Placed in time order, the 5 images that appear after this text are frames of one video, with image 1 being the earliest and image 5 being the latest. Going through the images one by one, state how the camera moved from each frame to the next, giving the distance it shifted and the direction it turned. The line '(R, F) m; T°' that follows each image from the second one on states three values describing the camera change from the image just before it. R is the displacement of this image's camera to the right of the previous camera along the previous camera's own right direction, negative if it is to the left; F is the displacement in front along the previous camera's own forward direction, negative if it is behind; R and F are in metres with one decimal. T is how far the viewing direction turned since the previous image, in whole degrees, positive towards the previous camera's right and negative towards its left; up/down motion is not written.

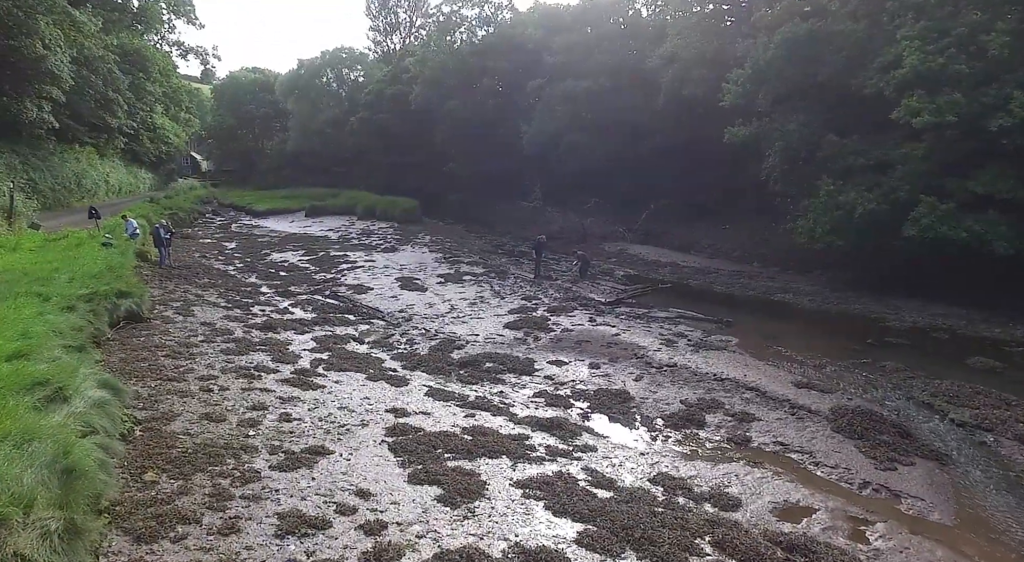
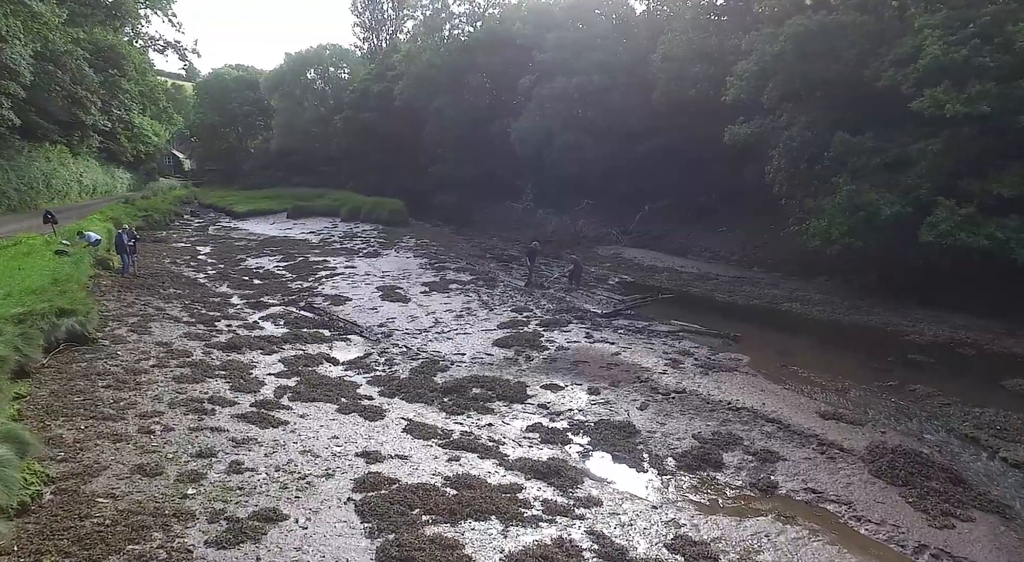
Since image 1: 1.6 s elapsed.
(0.0, +2.0) m; +1°
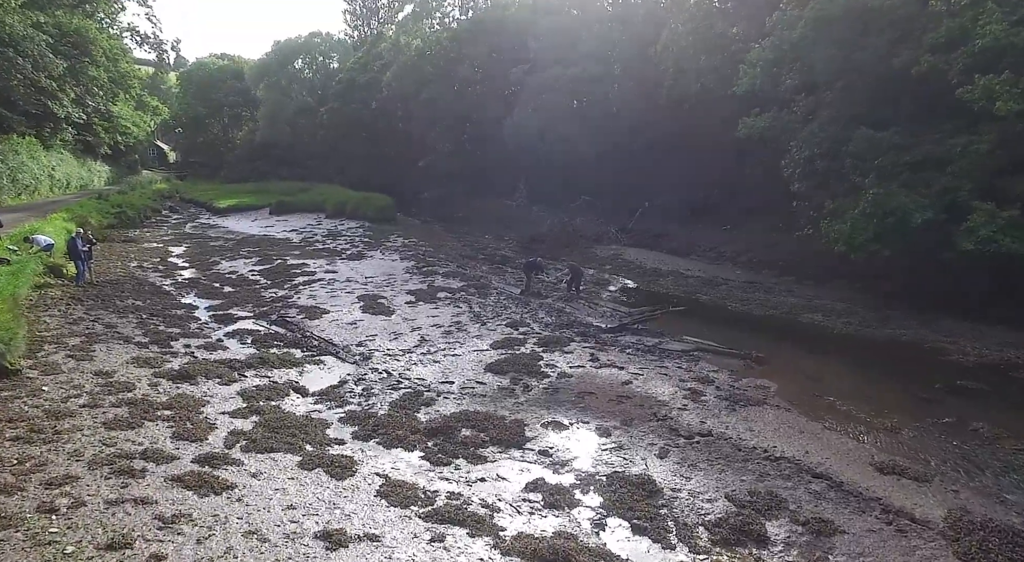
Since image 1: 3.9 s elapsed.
(-0.1, +2.6) m; +1°
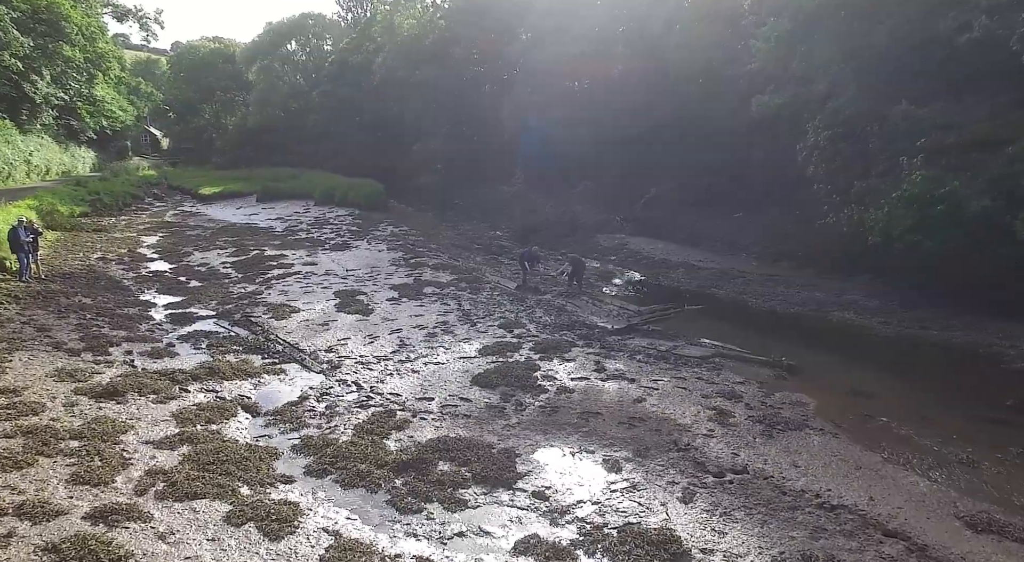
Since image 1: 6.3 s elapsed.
(+0.2, +2.9) m; 0°
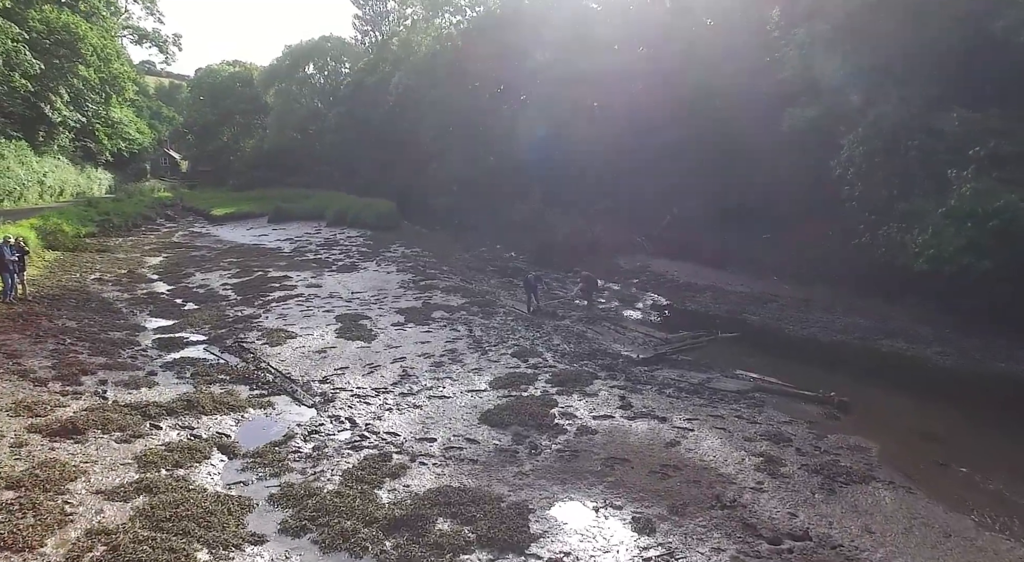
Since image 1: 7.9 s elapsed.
(+0.1, +1.9) m; -1°
